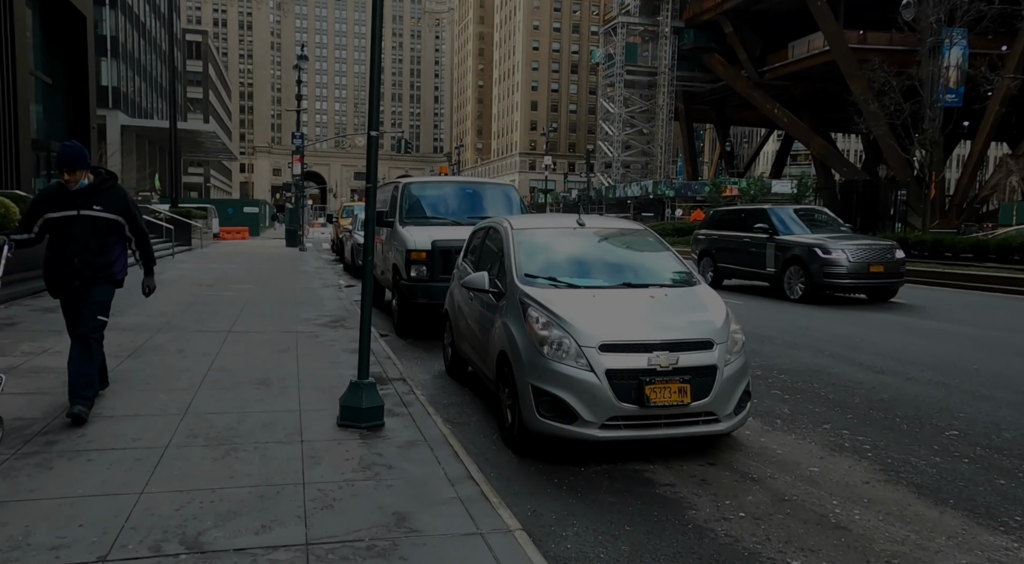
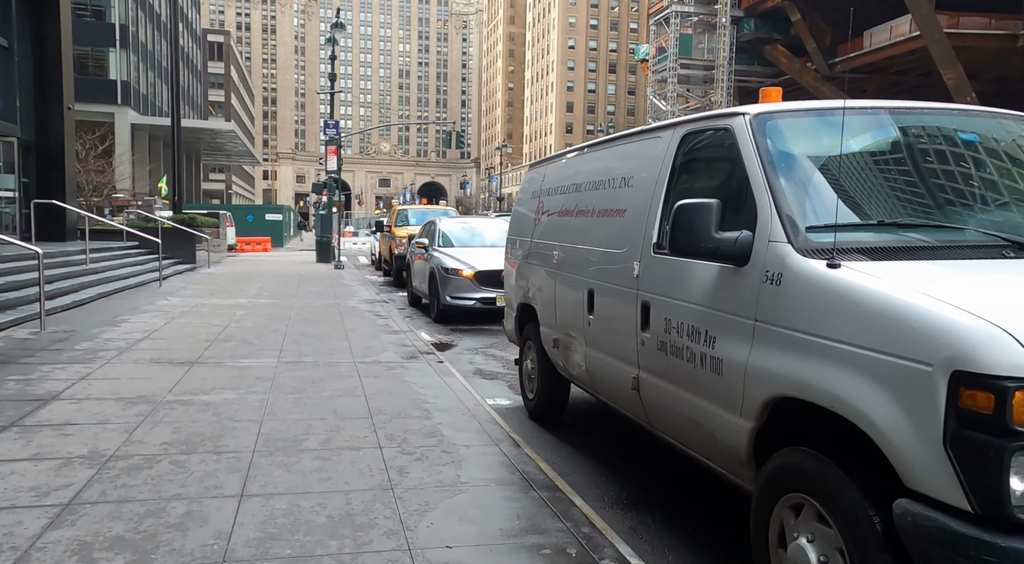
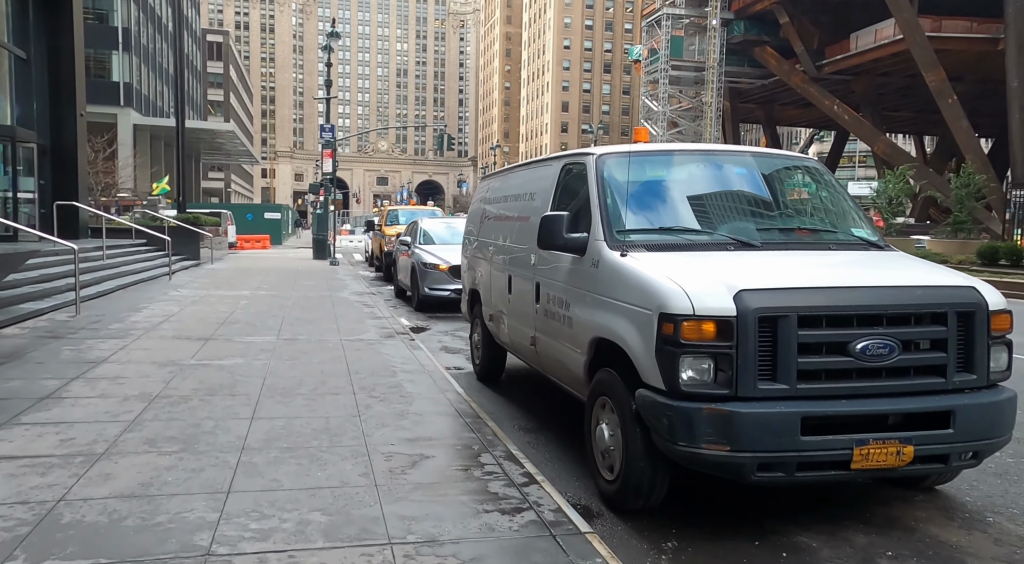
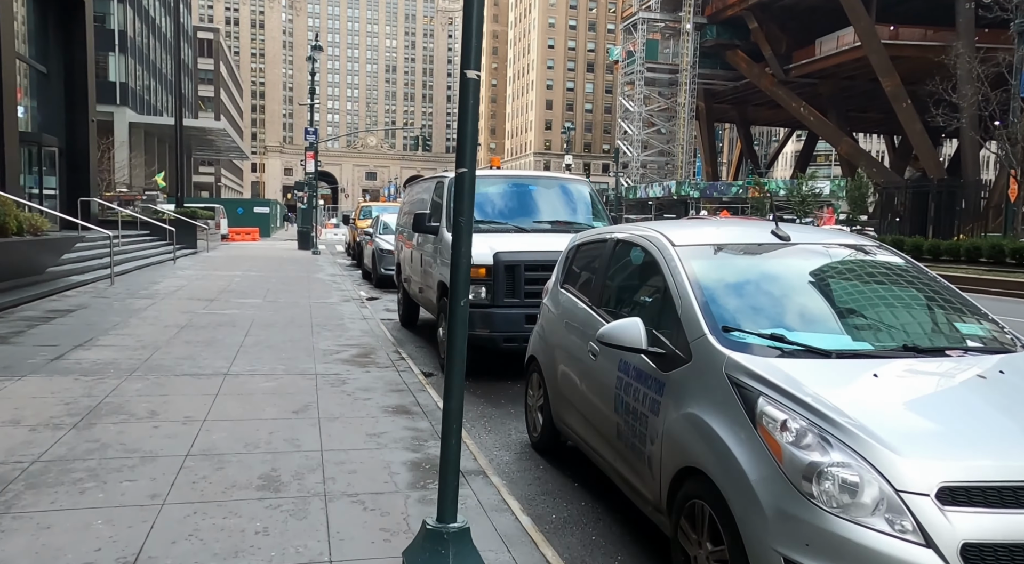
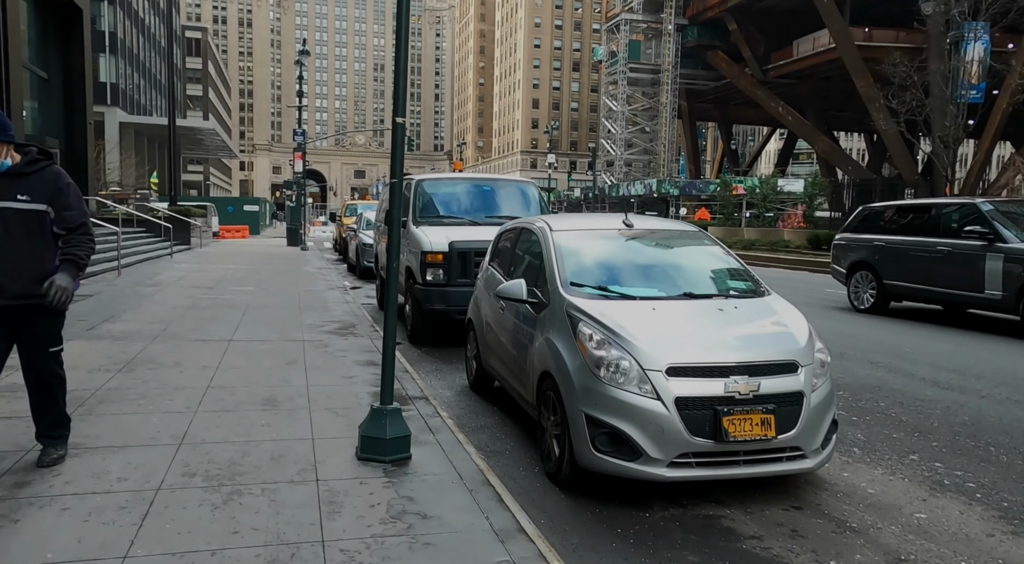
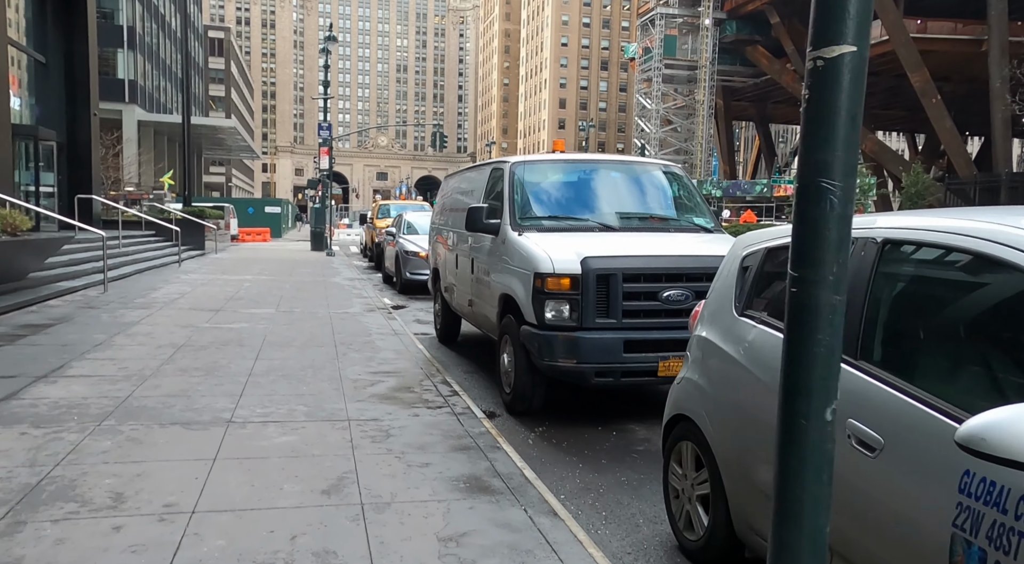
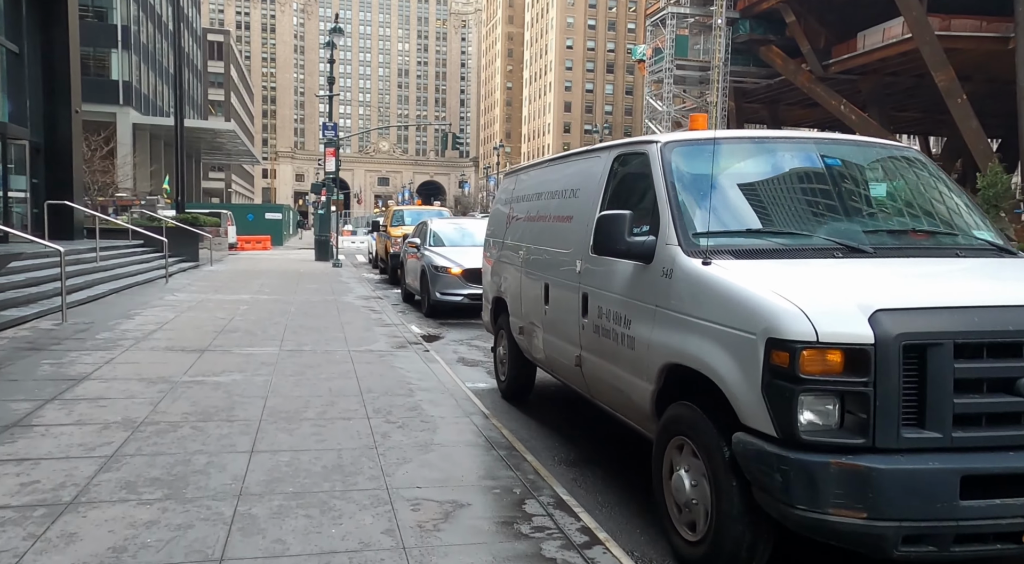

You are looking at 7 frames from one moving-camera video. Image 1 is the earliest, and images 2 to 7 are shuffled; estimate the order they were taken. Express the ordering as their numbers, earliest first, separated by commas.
5, 4, 6, 3, 7, 2
